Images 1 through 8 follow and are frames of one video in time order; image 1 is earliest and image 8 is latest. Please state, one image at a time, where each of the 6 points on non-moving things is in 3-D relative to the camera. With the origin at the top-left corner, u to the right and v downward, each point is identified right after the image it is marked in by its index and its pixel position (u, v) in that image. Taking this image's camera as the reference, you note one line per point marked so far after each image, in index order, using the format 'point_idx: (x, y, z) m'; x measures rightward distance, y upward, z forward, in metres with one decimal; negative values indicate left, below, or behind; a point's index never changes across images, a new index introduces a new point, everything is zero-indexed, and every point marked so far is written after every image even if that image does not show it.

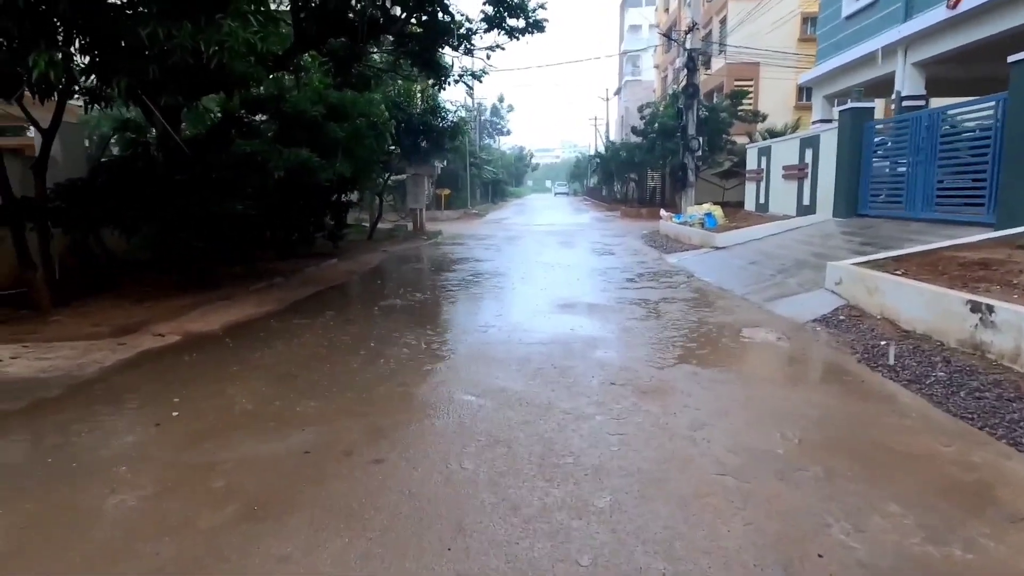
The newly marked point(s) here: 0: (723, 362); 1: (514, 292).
0: (+2.3, -0.8, +6.9) m
1: (+0.1, -0.1, +11.8) m
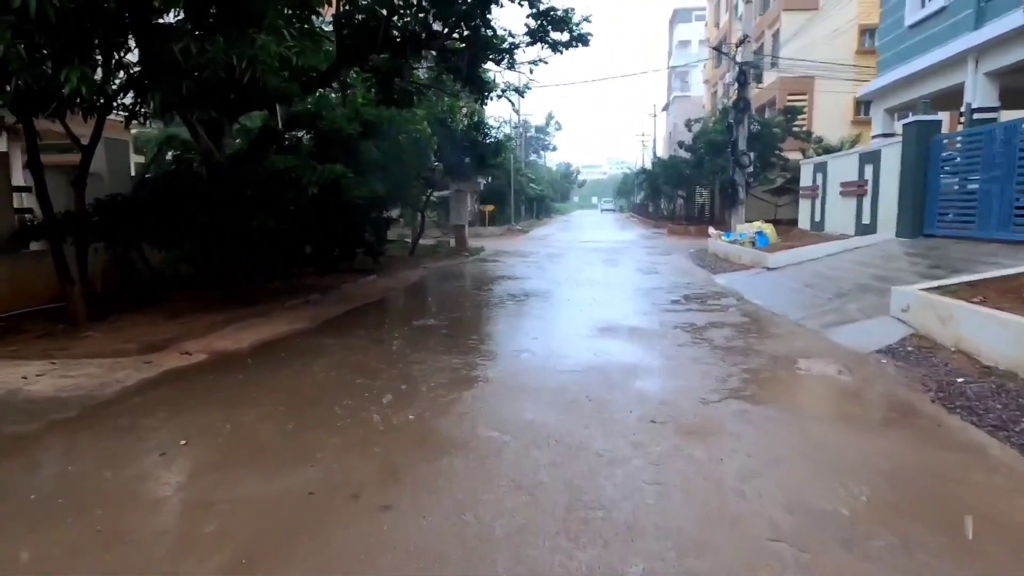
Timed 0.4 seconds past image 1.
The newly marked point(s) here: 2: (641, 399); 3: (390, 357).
0: (+2.6, -1.1, +6.2) m
1: (+0.7, -0.4, +11.3) m
2: (+1.2, -1.1, +6.1) m
3: (-1.5, -0.9, +8.1) m
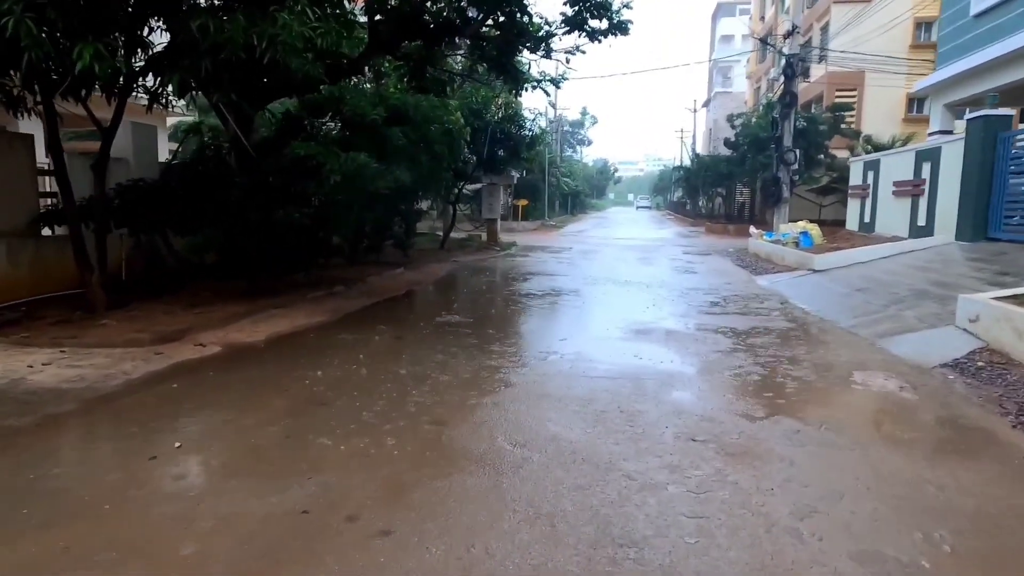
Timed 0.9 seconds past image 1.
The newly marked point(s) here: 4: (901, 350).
0: (+2.8, -1.1, +5.6) m
1: (+1.2, -0.4, +10.8) m
2: (+1.4, -1.1, +5.5) m
3: (-1.2, -0.8, +7.7) m
4: (+4.9, -0.8, +8.1) m
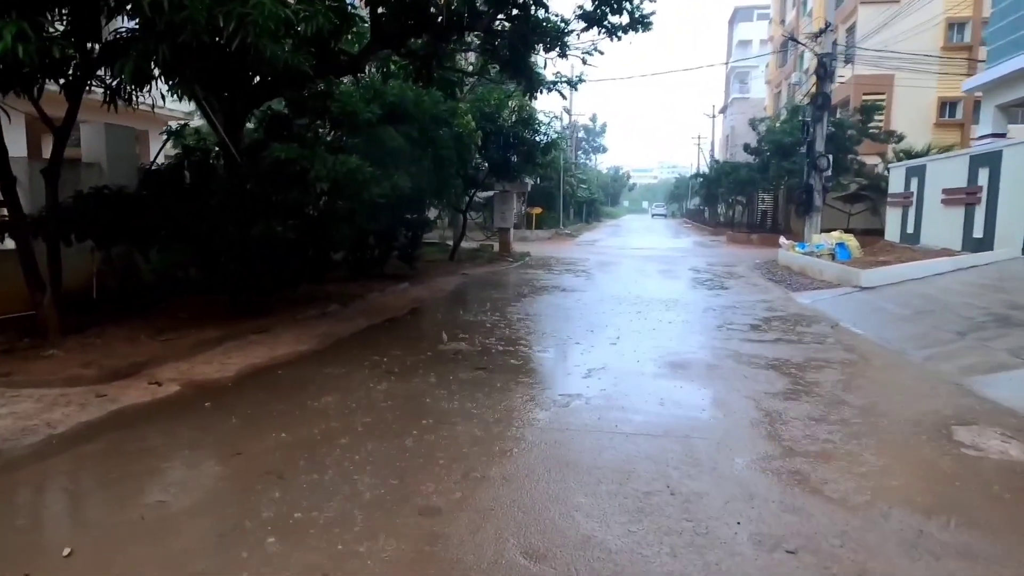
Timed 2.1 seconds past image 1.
0: (+2.9, -1.4, +4.2) m
1: (+1.4, -0.7, +9.4) m
2: (+1.5, -1.4, +4.2) m
3: (-1.1, -1.1, +6.4) m
4: (+5.1, -1.1, +6.6) m
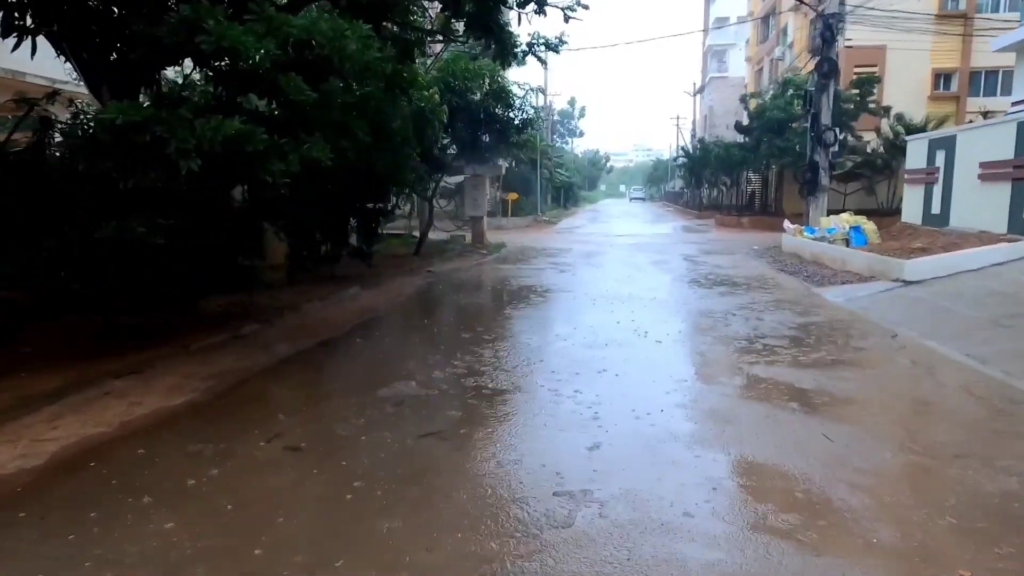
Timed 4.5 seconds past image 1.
0: (+2.8, -1.6, +1.8) m
1: (+1.1, -0.9, +7.0) m
2: (+1.4, -1.6, +1.7) m
3: (-1.3, -1.3, +3.9) m
4: (+4.8, -1.2, +4.3) m
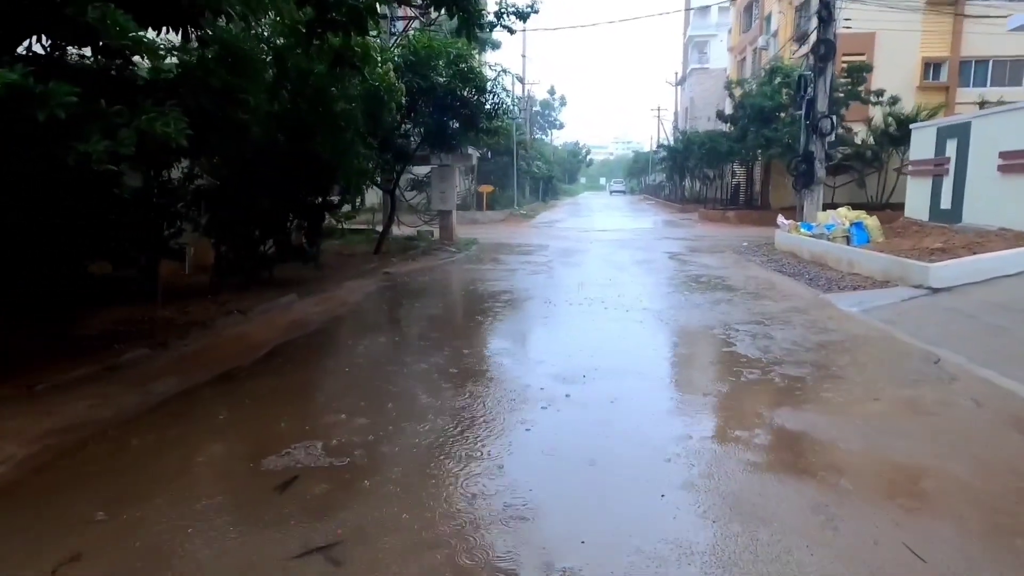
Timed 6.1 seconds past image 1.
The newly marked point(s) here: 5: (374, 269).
0: (+2.5, -1.8, +0.2) m
1: (+0.7, -1.1, +5.2) m
2: (+1.1, -1.8, 0.0) m
3: (-1.6, -1.6, +2.1) m
4: (+4.5, -1.4, +2.7) m
5: (-3.2, +0.4, +14.9) m
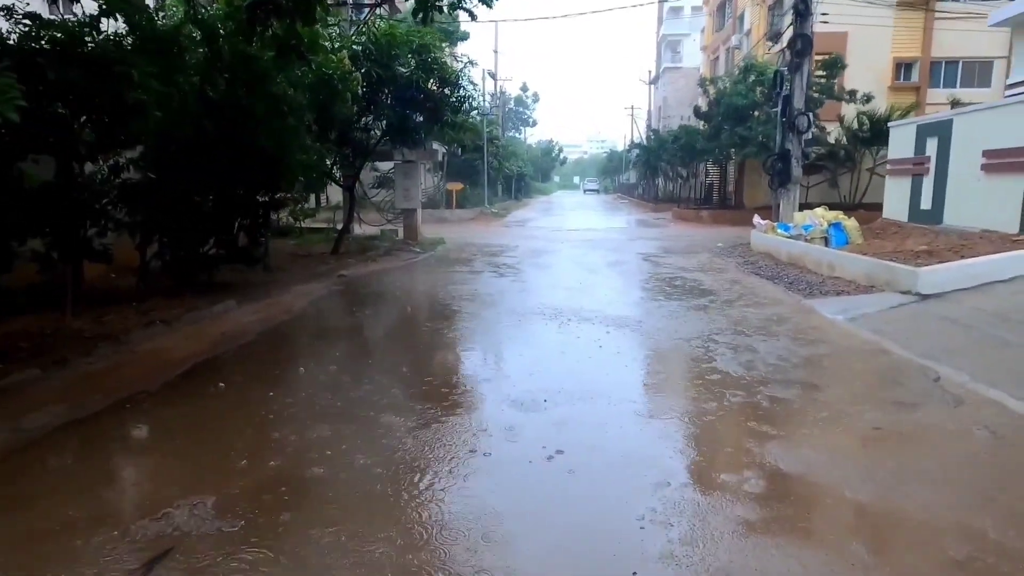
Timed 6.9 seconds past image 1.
0: (+2.3, -1.9, -0.6) m
1: (+0.3, -1.2, +4.4) m
2: (+1.0, -1.9, -0.8) m
3: (-1.9, -1.7, +1.1) m
4: (+4.2, -1.5, +2.0) m
5: (-4.0, +0.3, +13.9) m
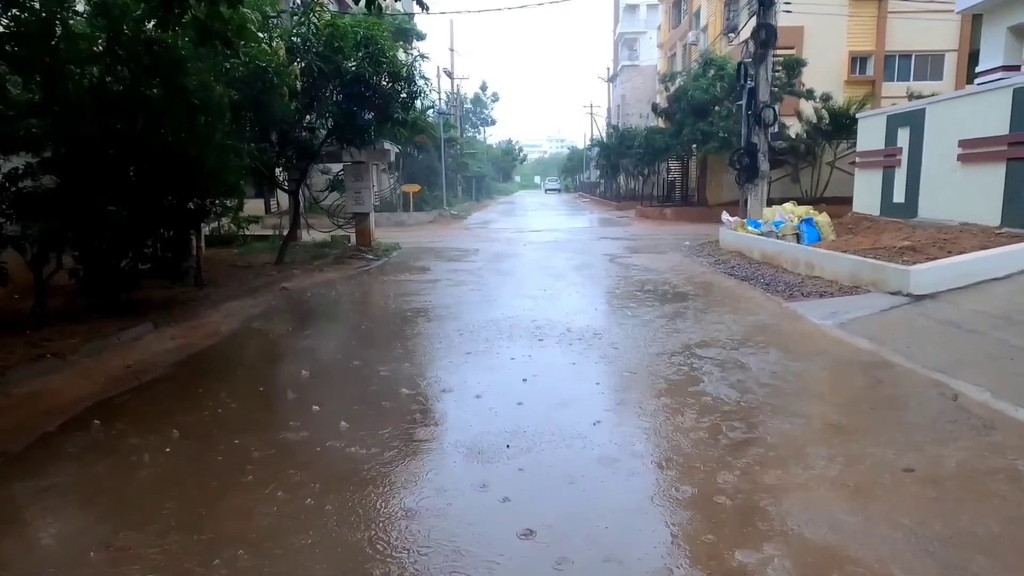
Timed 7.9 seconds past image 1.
0: (+2.3, -2.0, -1.5) m
1: (0.0, -1.3, +3.4) m
2: (+1.0, -2.1, -1.7) m
3: (-1.9, -1.9, 0.0) m
4: (+4.1, -1.5, +1.3) m
5: (-4.8, +0.1, +12.7) m
